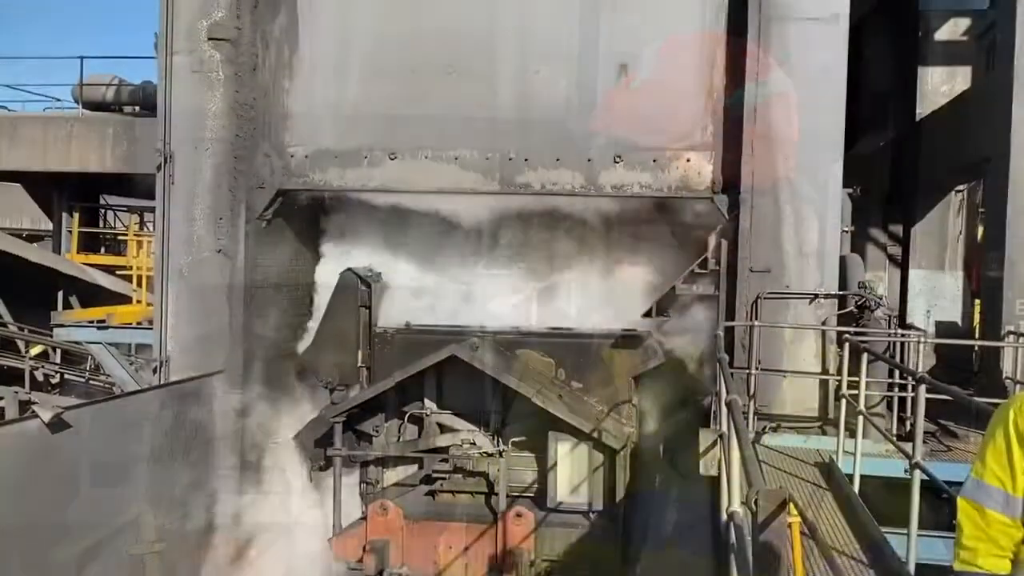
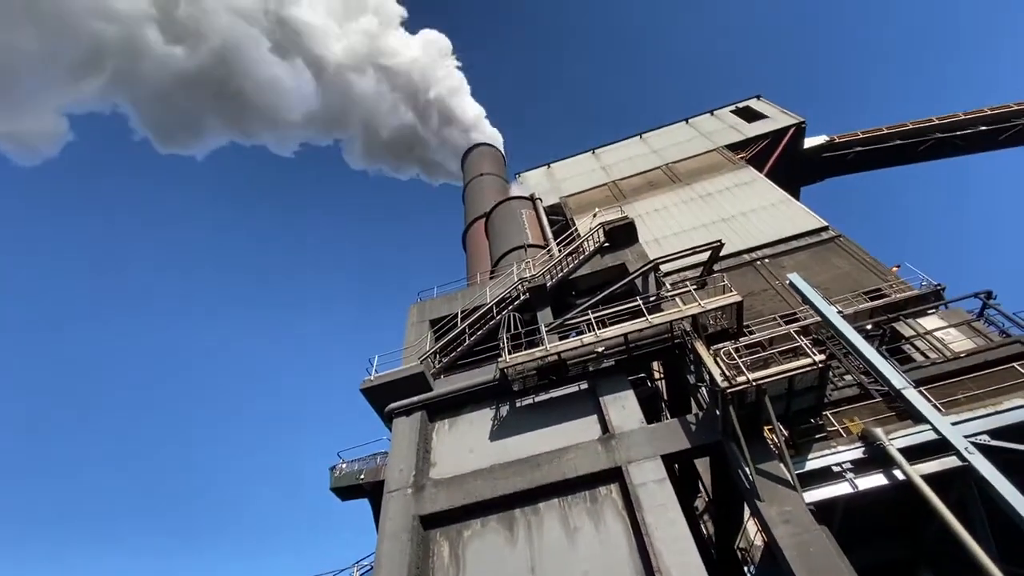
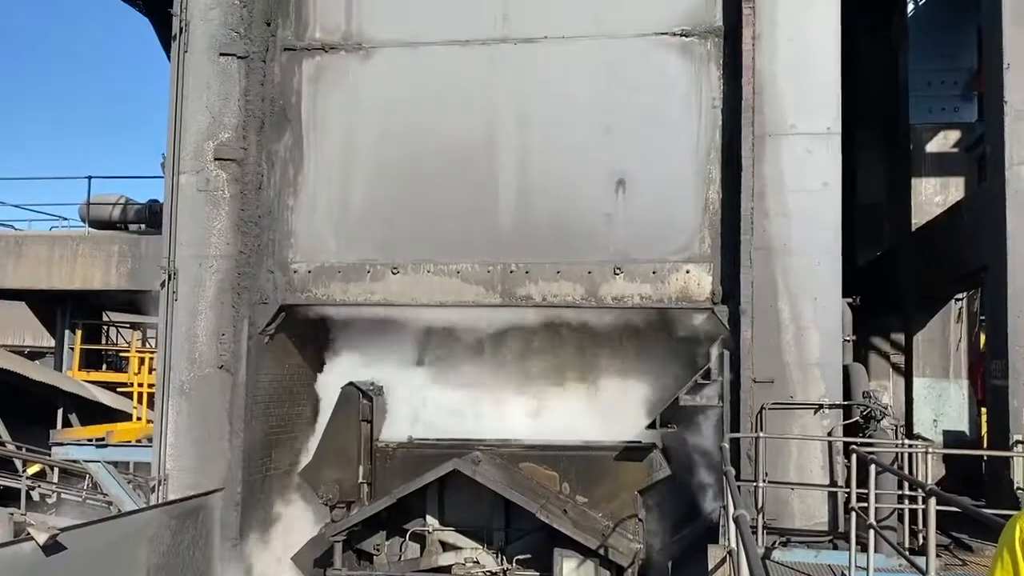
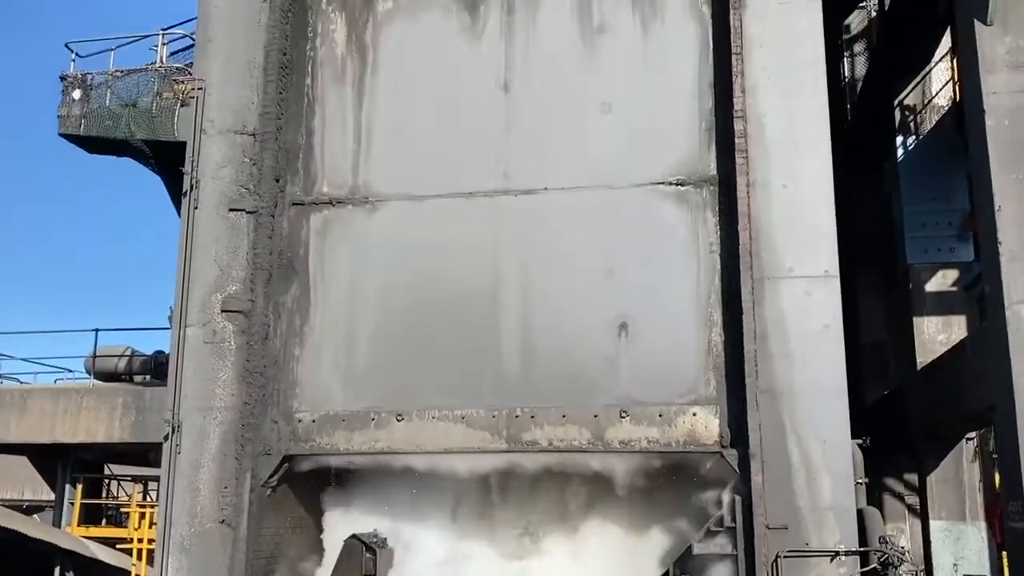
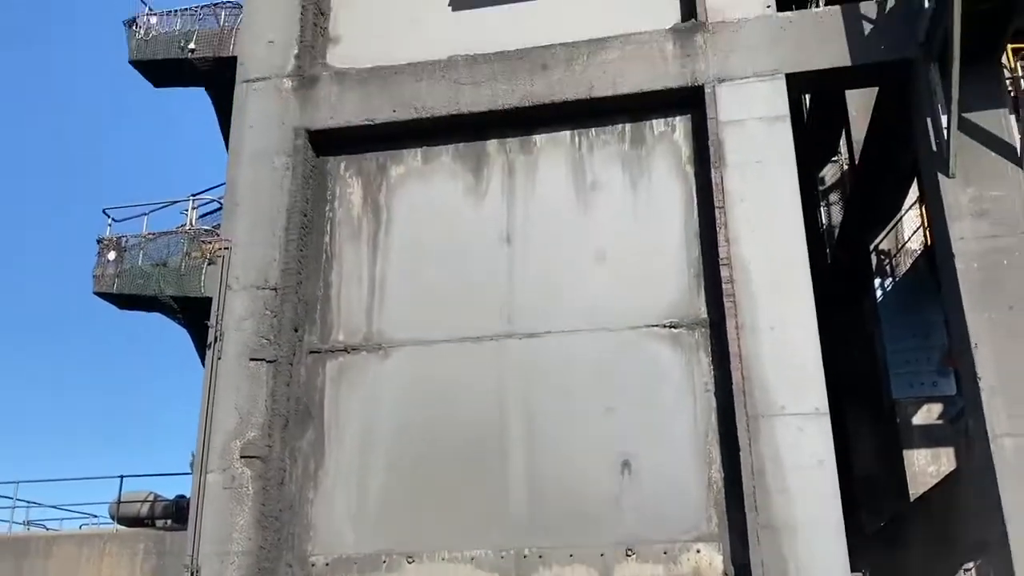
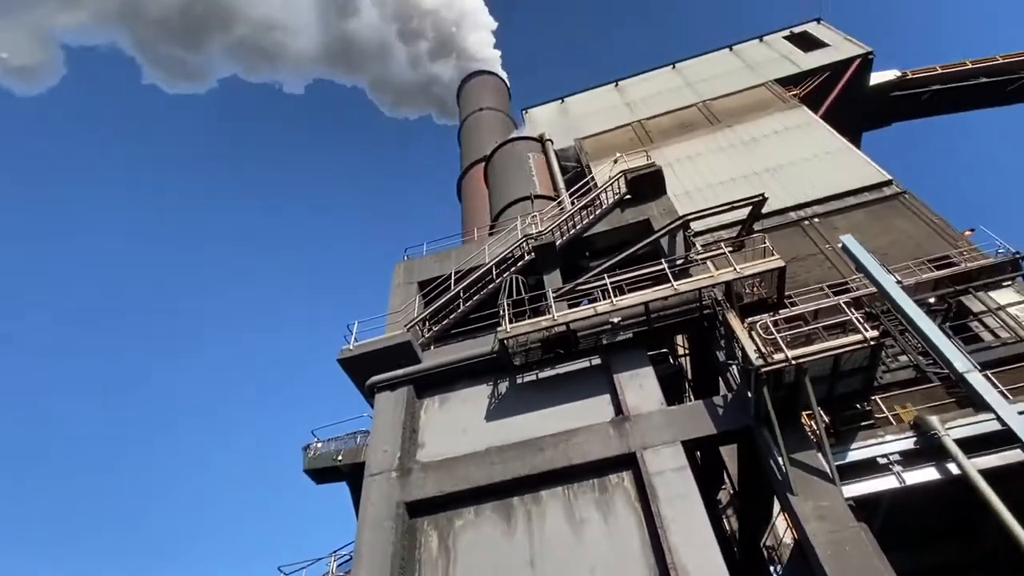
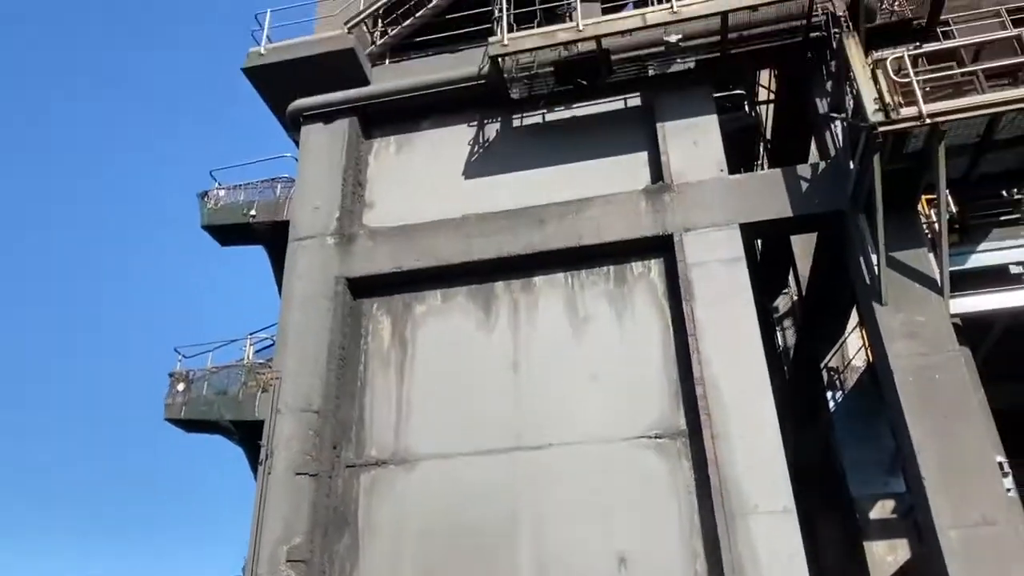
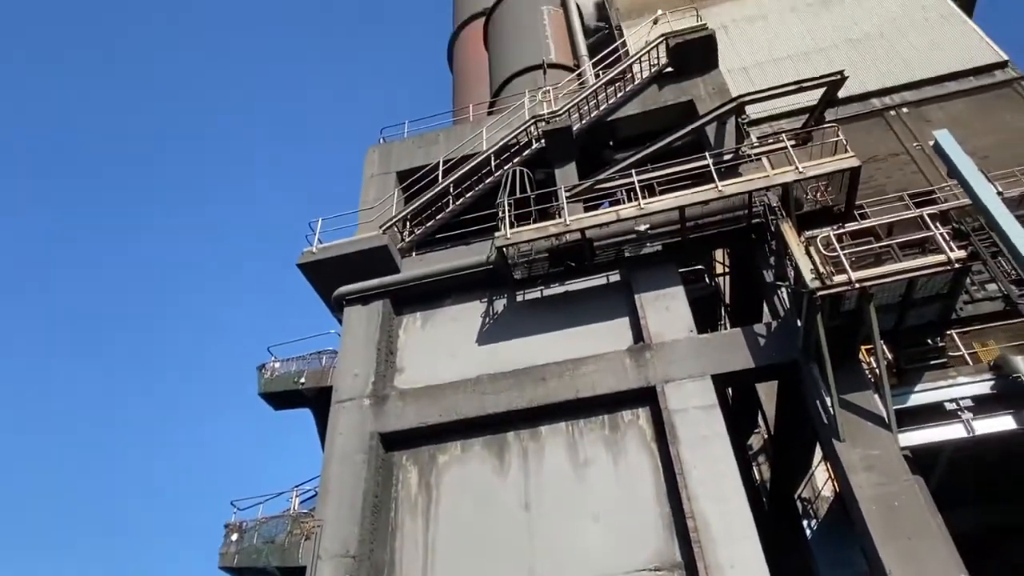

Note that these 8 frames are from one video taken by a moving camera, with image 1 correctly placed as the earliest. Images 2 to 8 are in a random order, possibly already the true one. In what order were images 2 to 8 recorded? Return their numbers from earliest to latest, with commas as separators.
3, 4, 5, 7, 8, 6, 2
